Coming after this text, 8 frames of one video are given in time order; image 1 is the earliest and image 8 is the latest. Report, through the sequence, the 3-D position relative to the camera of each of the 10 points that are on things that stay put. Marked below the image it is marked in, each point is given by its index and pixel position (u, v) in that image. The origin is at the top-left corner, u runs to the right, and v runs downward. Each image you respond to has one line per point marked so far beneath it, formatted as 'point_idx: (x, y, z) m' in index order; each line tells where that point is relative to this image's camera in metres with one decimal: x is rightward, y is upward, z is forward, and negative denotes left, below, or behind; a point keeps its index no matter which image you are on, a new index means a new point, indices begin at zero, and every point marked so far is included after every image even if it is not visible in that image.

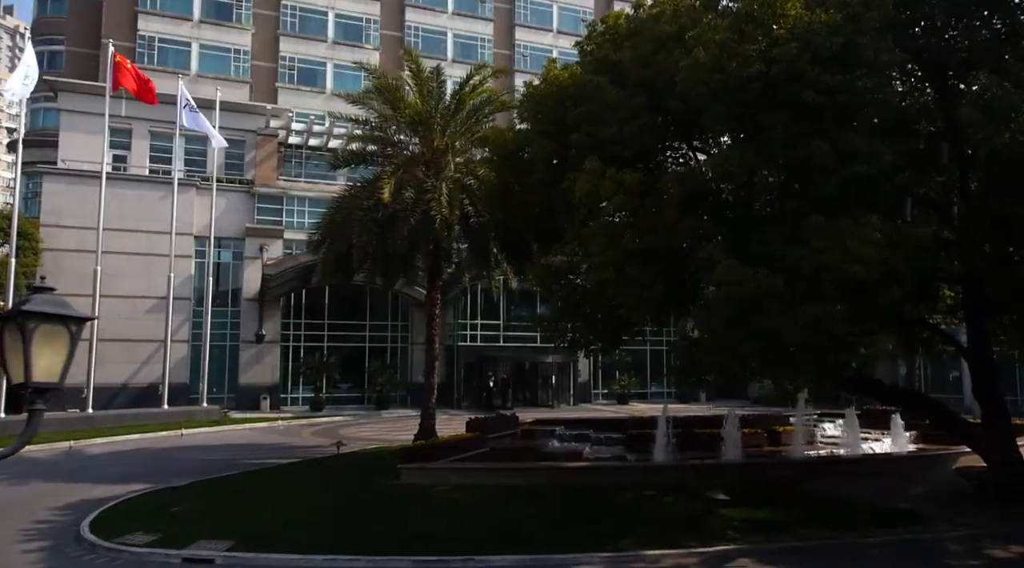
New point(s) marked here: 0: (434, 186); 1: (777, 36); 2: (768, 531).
0: (-1.8, +2.2, +18.2) m
1: (+3.0, +2.8, +8.9) m
2: (+3.9, -3.7, +11.9) m
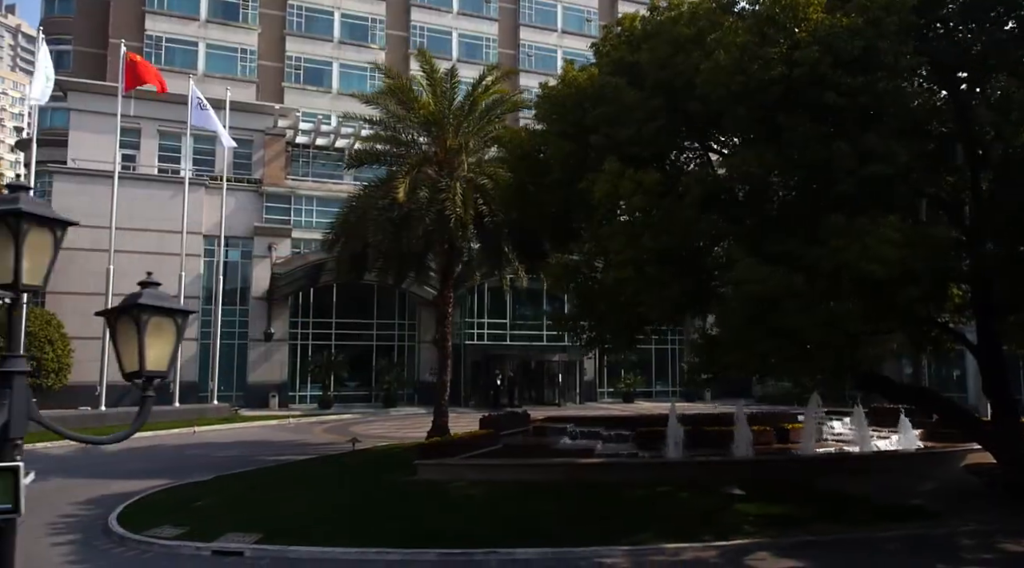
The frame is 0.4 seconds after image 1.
0: (-1.5, +2.3, +18.4) m
1: (+3.3, +2.8, +9.1) m
2: (+4.2, -3.7, +12.1) m
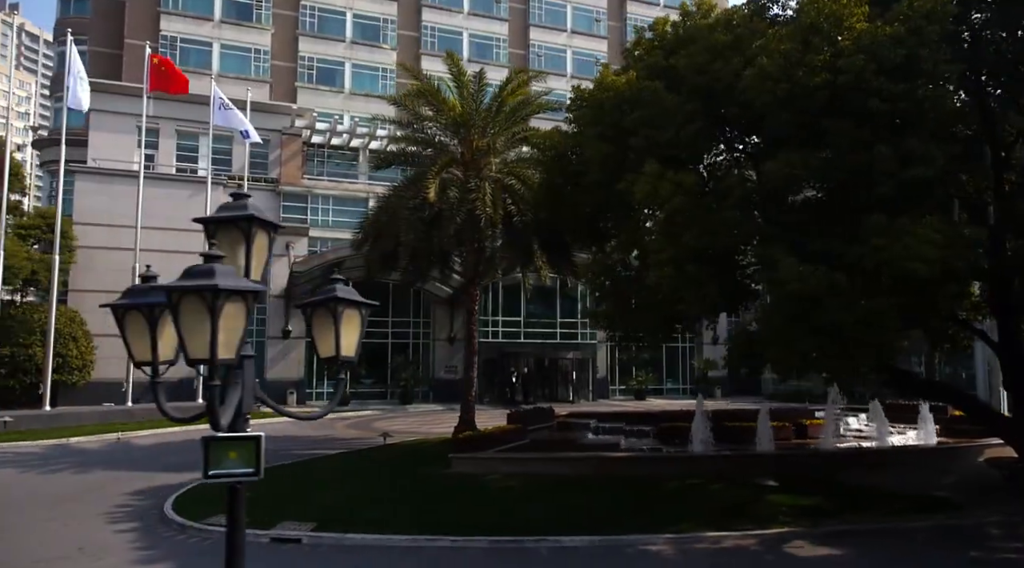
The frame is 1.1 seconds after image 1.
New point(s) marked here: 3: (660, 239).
0: (-0.8, +2.3, +18.8) m
1: (+4.0, +2.9, +9.5) m
2: (+4.8, -3.7, +12.5) m
3: (+2.1, +0.6, +11.2) m
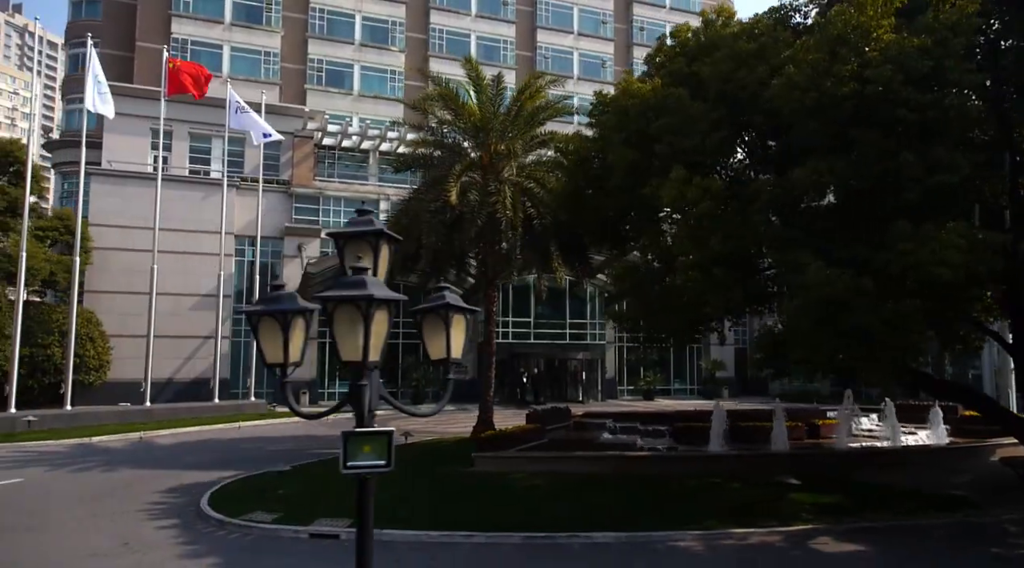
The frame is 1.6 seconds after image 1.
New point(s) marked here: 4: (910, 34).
0: (-0.4, +2.3, +19.1) m
1: (+4.5, +2.8, +9.8) m
2: (+5.3, -3.7, +12.8) m
3: (+2.6, +0.6, +11.5) m
4: (+5.0, +3.2, +10.0) m
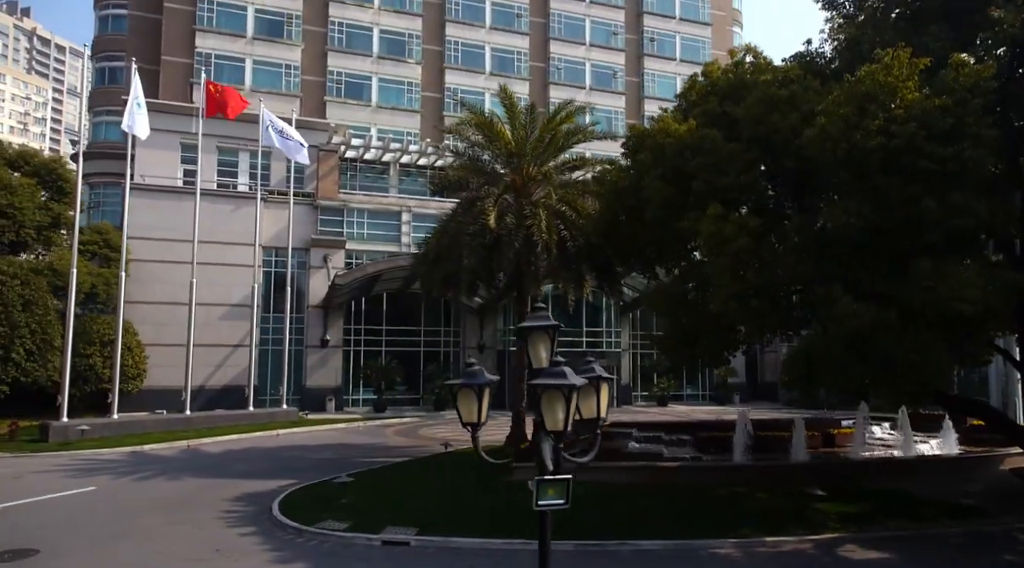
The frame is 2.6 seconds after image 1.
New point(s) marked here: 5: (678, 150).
0: (+0.5, +1.8, +20.1) m
1: (+5.3, +2.4, +10.9) m
2: (+6.2, -4.2, +13.9) m
3: (+3.4, +0.1, +12.6) m
4: (+5.9, +2.7, +11.0) m
5: (+3.1, +2.5, +14.6) m
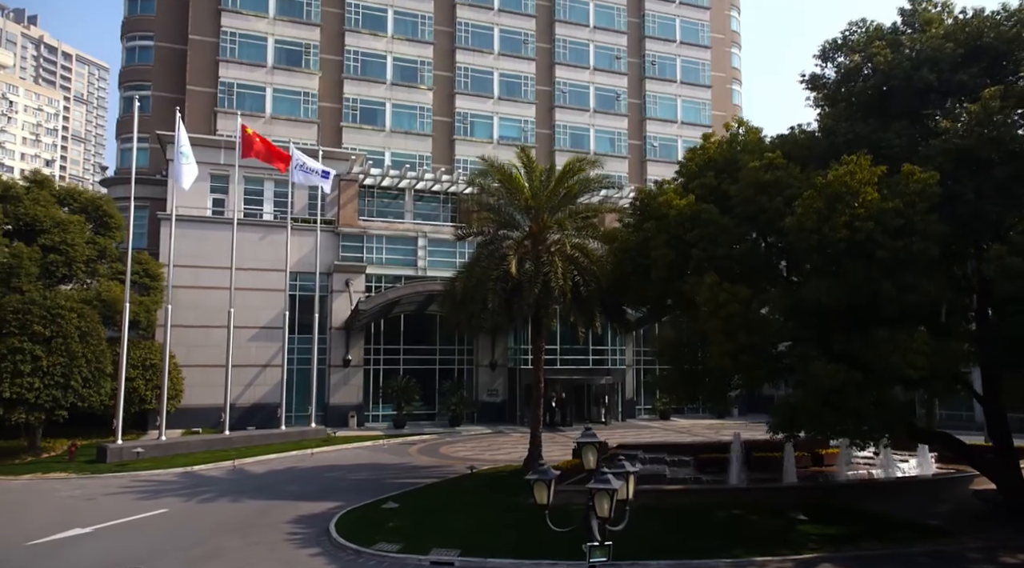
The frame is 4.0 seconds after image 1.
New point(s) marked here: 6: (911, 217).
0: (+1.0, +0.7, +22.5) m
1: (+5.8, +1.2, +13.2) m
2: (+6.7, -5.3, +16.2) m
3: (+3.9, -1.0, +14.9) m
4: (+6.4, +1.6, +13.4) m
5: (+3.6, +1.4, +16.9) m
6: (+6.5, +1.1, +12.8) m
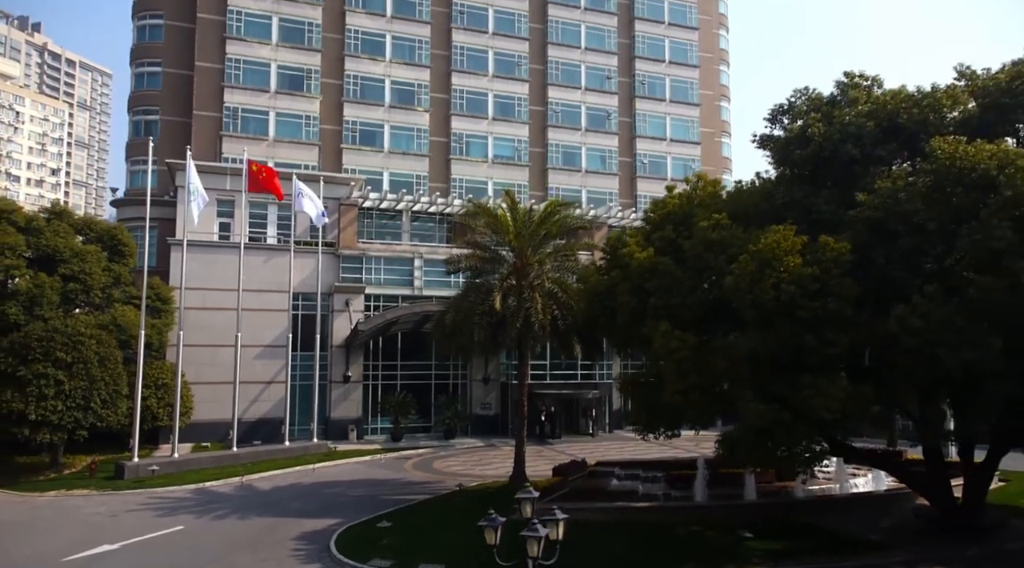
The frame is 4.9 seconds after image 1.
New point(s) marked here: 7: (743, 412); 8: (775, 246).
0: (+0.5, -0.4, +24.6) m
1: (+5.3, +0.2, +15.3) m
2: (+6.2, -6.3, +18.3) m
3: (+3.4, -2.0, +17.0) m
4: (+5.9, +0.6, +15.5) m
5: (+3.1, +0.3, +19.0) m
6: (+6.0, 0.0, +14.9) m
7: (+4.6, -2.6, +15.7) m
8: (+5.2, +0.8, +15.5) m
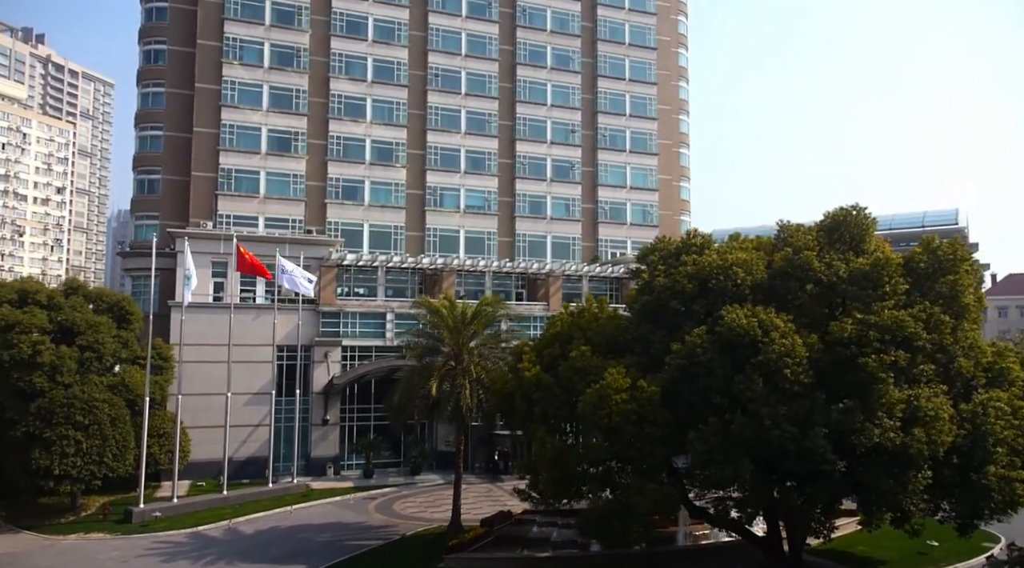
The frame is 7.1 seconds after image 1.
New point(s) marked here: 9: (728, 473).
0: (-2.0, -3.8, +30.4) m
1: (+2.8, -3.2, +21.1) m
2: (+3.7, -9.8, +24.1) m
3: (+0.9, -5.5, +22.8) m
4: (+3.4, -2.9, +21.3) m
5: (+0.6, -3.1, +24.8) m
6: (+3.5, -3.4, +20.7) m
7: (+2.1, -6.0, +21.5) m
8: (+2.7, -2.7, +21.3) m
9: (+5.4, -4.7, +19.6) m
